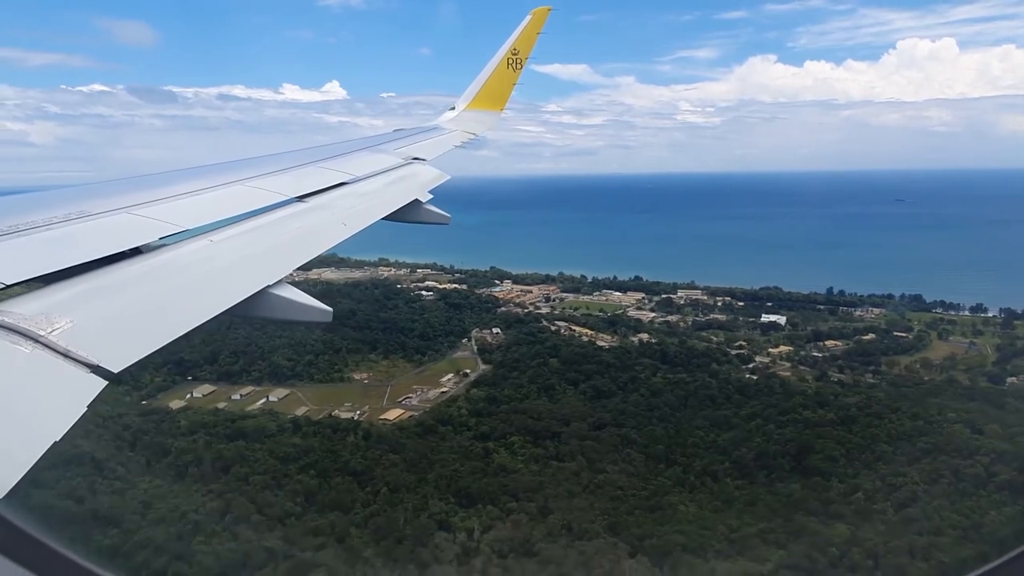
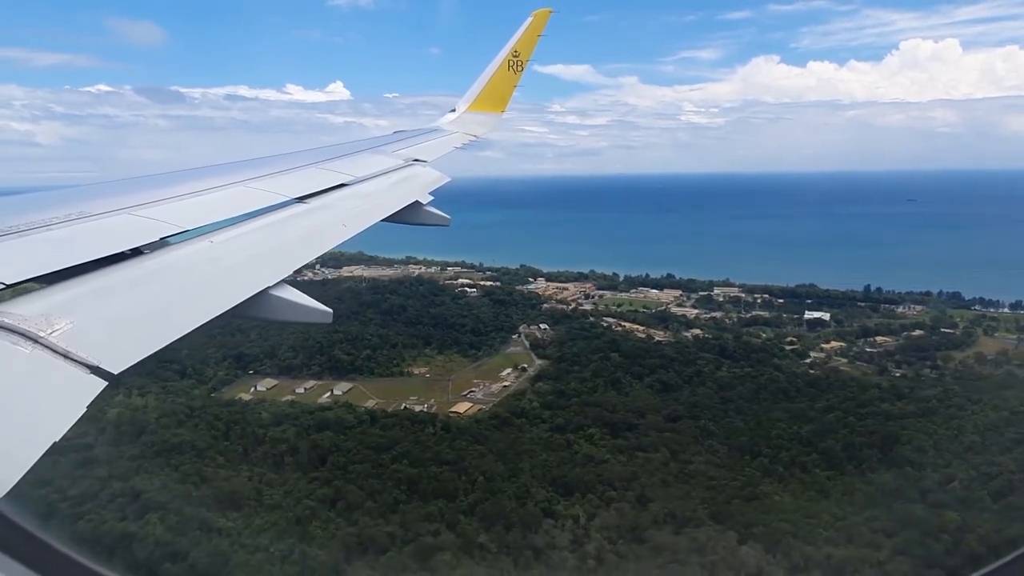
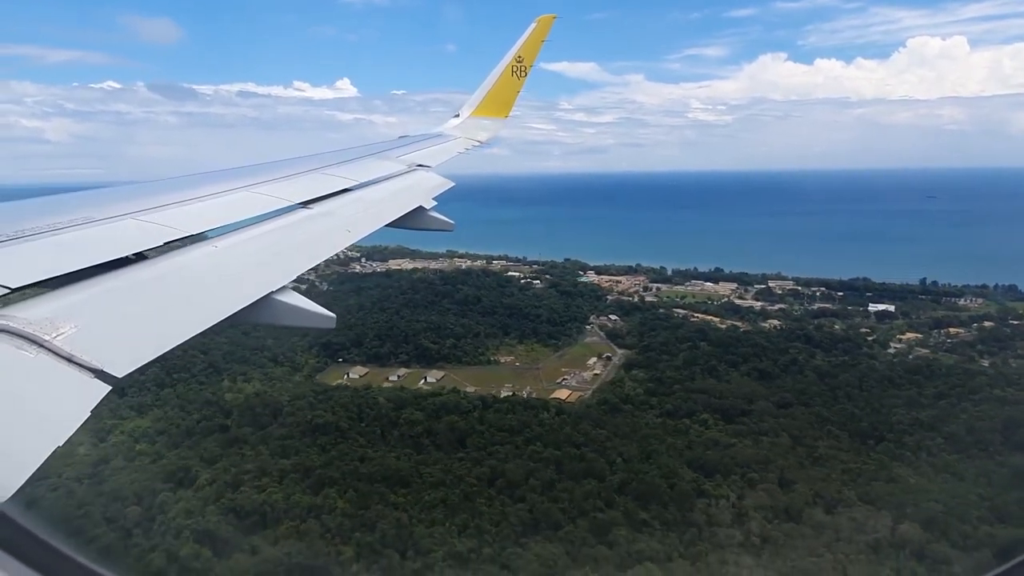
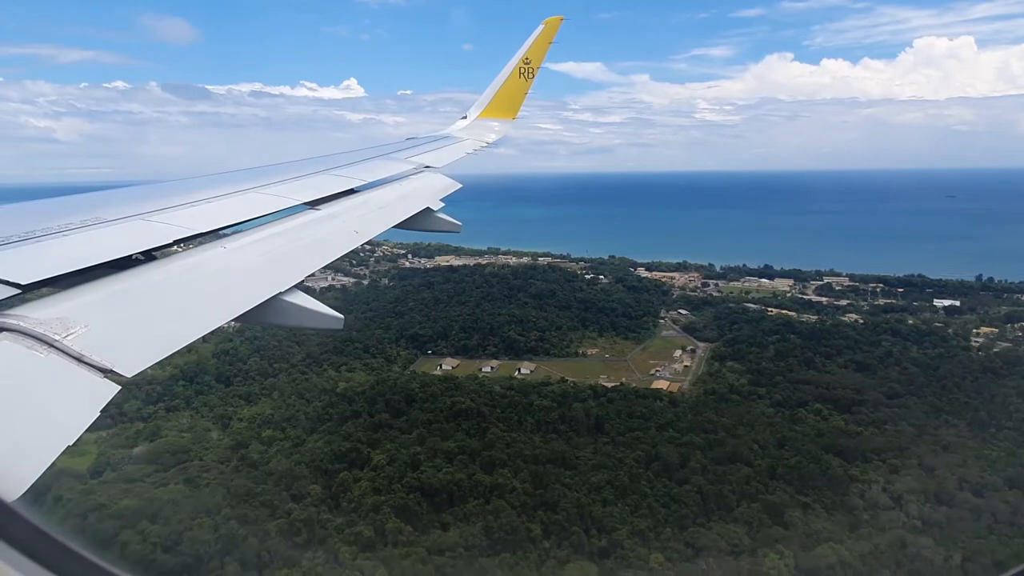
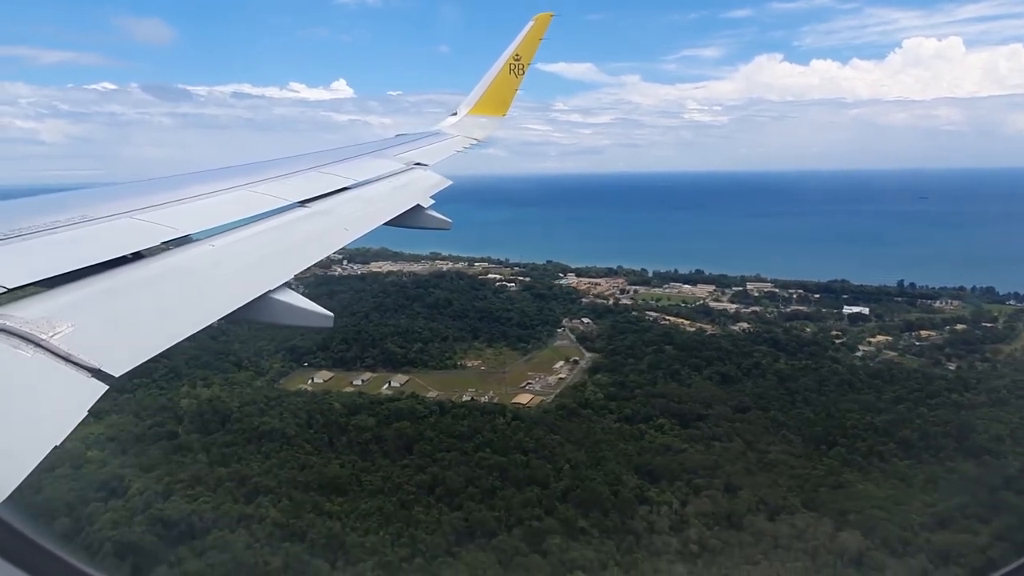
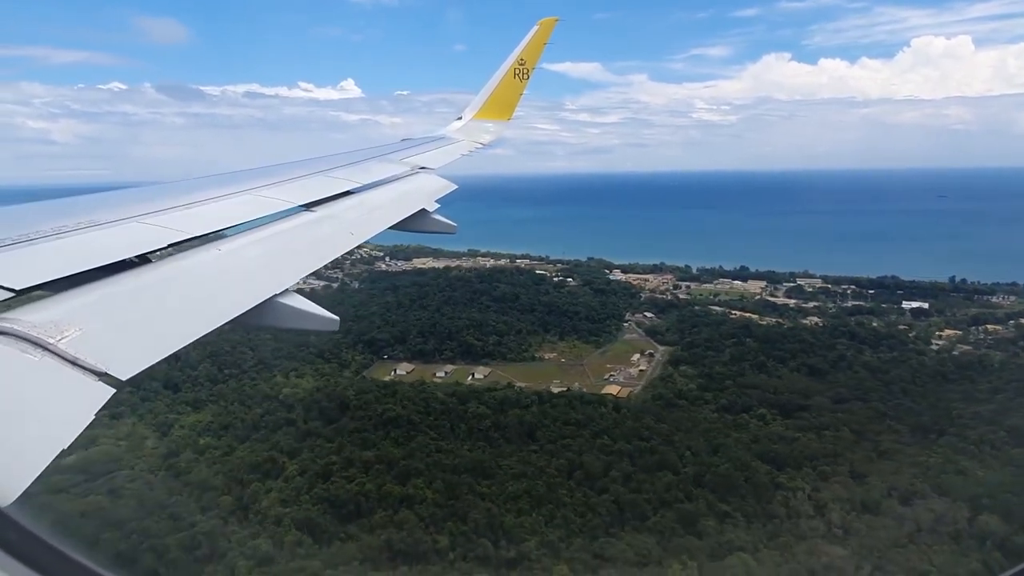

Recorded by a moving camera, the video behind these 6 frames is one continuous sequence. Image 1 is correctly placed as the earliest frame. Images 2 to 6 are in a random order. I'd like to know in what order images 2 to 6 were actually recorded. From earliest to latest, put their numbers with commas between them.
2, 5, 3, 6, 4
